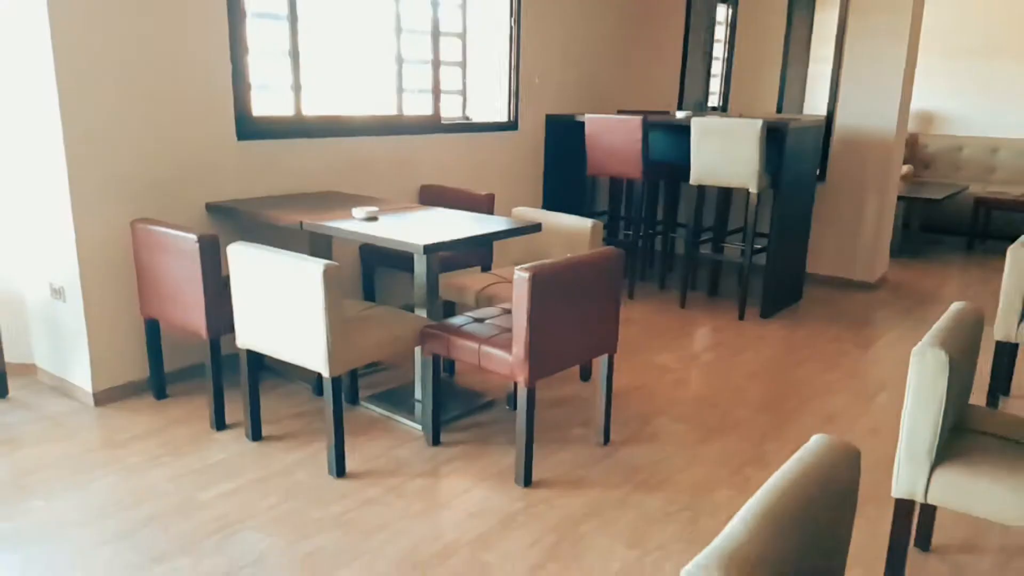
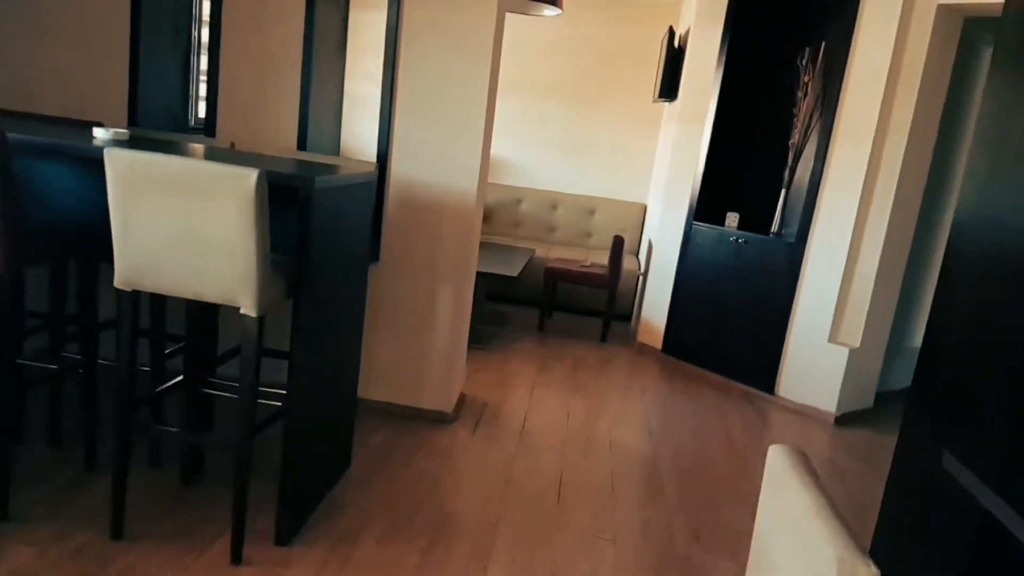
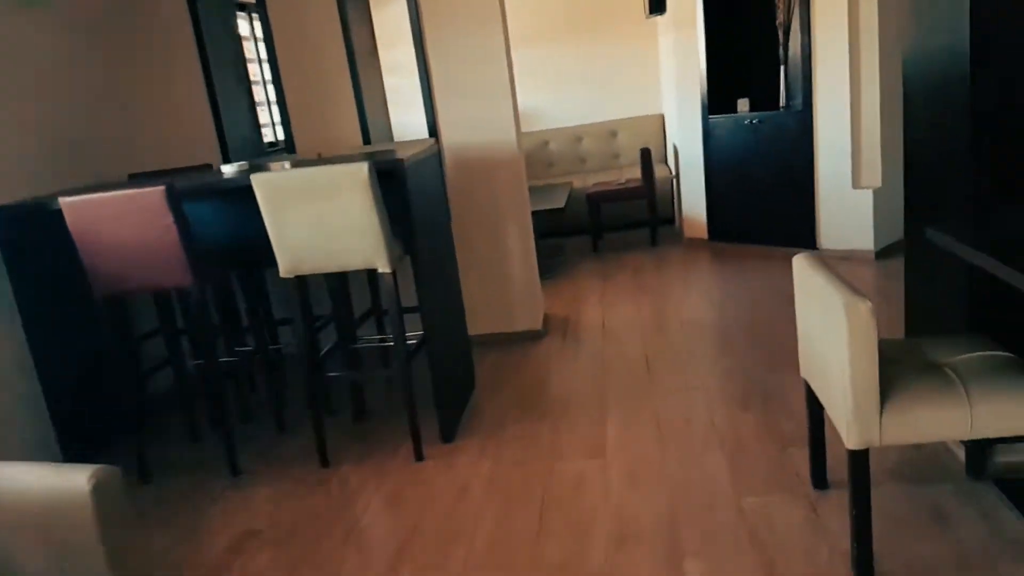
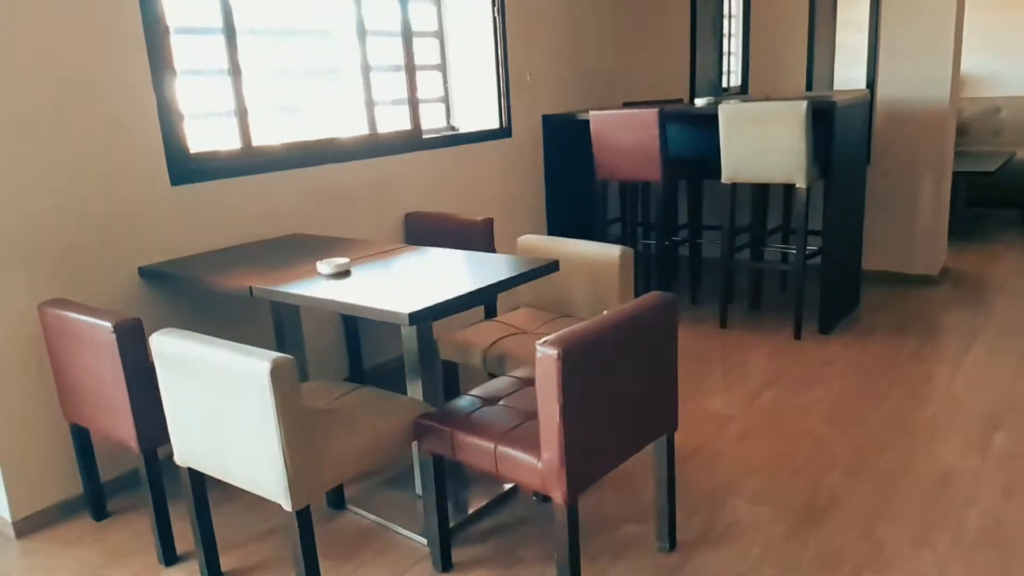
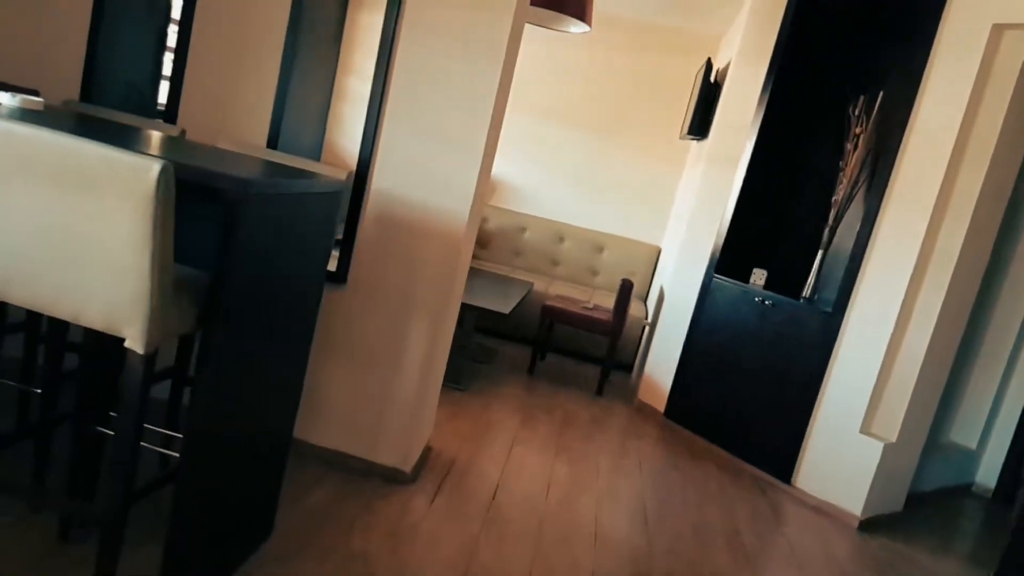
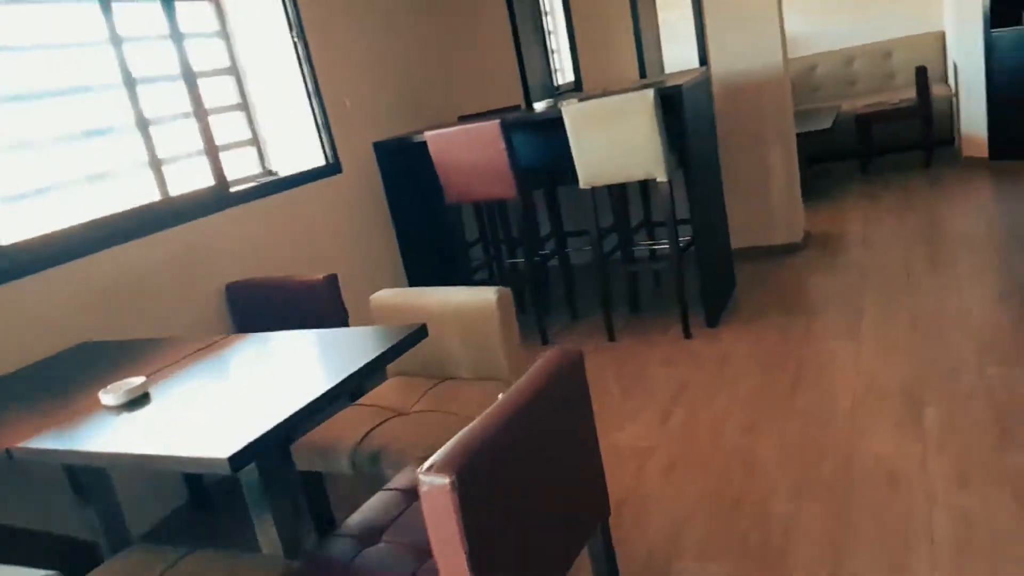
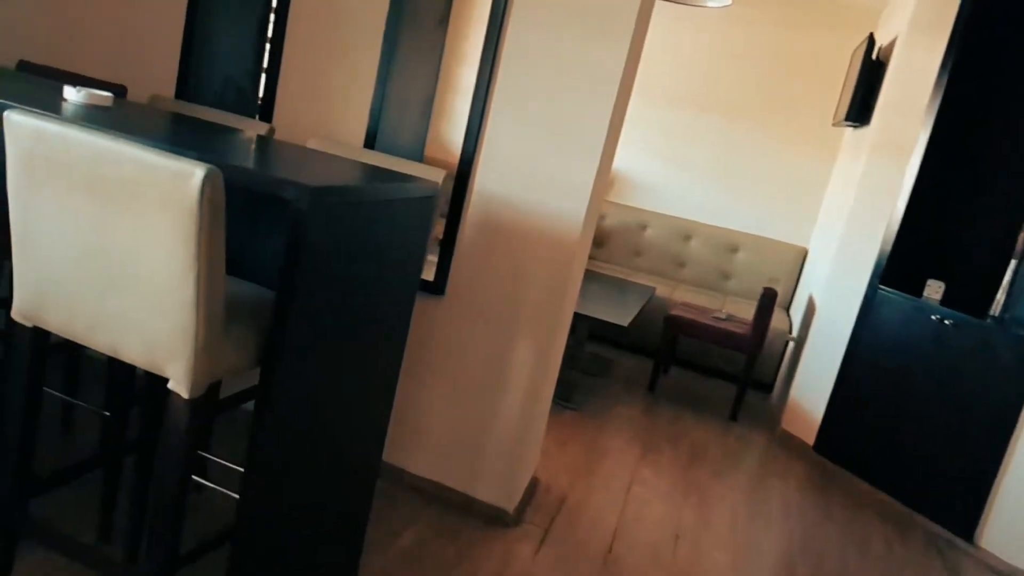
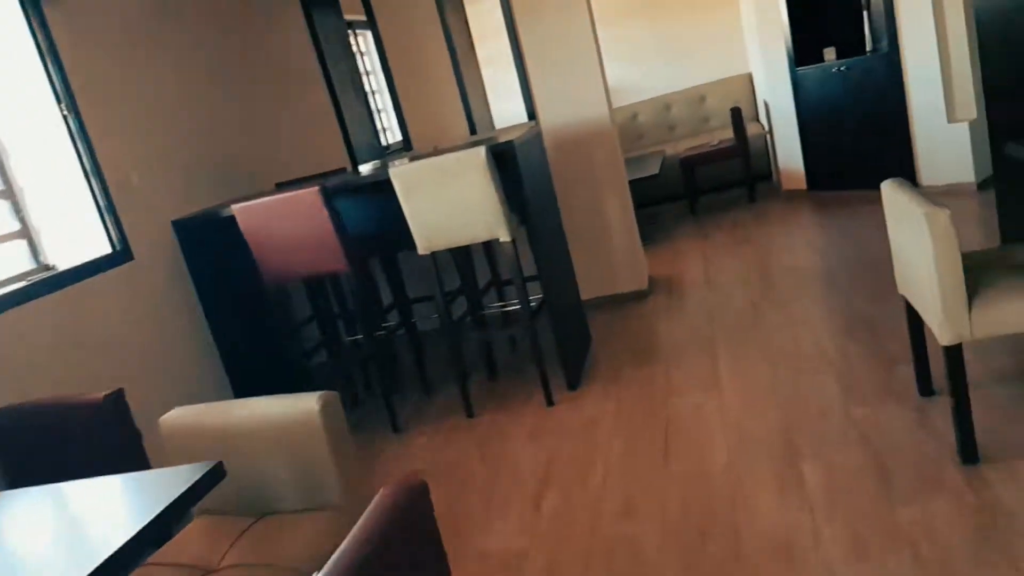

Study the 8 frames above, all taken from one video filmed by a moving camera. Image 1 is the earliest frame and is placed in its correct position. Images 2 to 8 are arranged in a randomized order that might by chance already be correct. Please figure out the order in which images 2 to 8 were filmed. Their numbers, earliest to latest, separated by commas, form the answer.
4, 6, 8, 3, 2, 5, 7
